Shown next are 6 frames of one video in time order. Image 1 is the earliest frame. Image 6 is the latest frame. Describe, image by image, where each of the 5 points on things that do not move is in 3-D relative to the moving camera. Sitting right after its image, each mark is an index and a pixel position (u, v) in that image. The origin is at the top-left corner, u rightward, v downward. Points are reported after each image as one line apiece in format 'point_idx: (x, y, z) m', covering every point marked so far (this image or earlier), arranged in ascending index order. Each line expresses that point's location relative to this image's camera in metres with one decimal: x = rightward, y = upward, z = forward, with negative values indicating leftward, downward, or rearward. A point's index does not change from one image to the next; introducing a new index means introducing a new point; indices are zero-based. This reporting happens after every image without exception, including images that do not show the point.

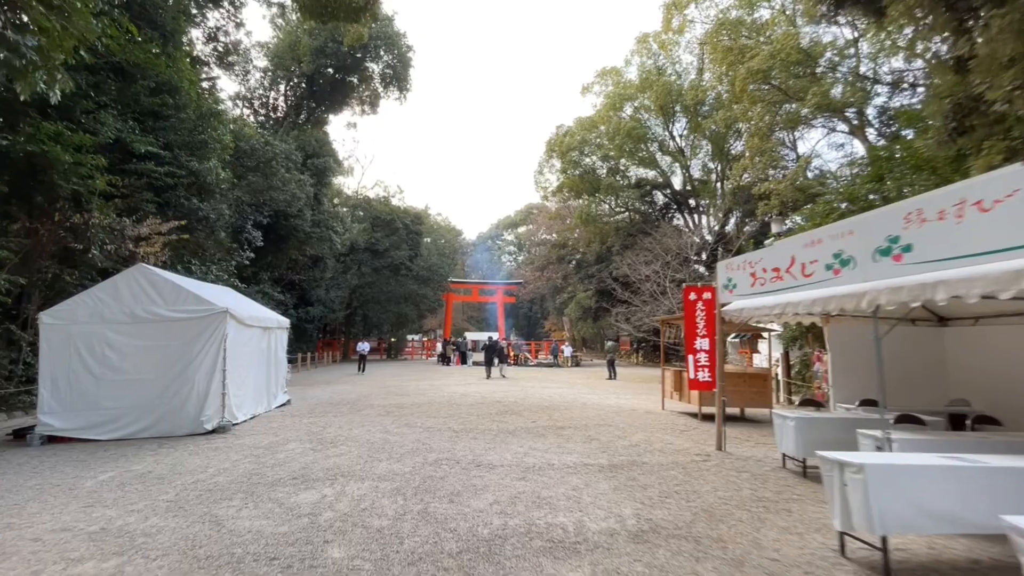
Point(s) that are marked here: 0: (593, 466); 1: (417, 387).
0: (+0.9, -2.0, +5.5) m
1: (-2.8, -3.0, +14.7) m
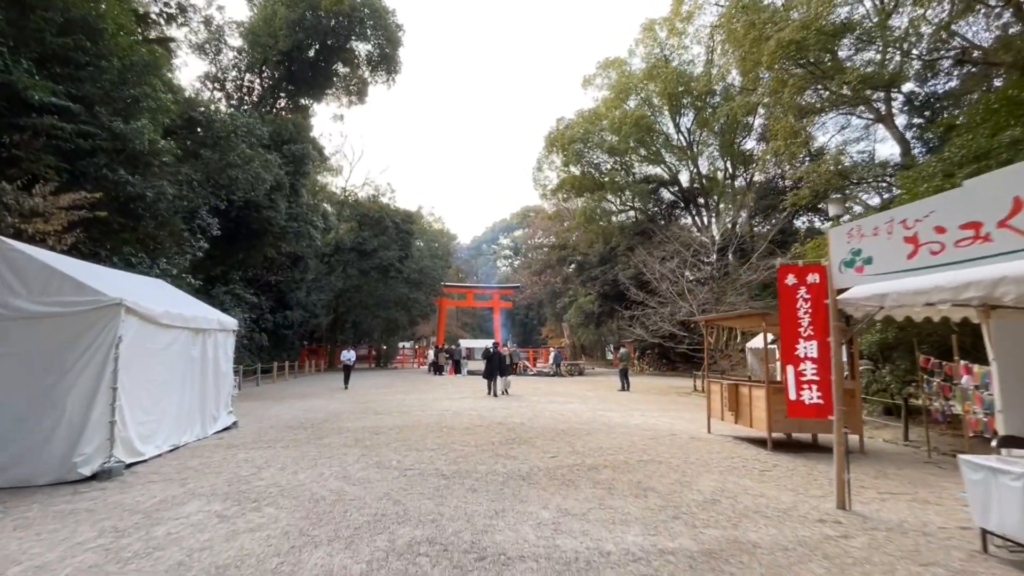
0: (+1.1, -1.8, +3.2) m
1: (-2.7, -3.0, +12.4) m
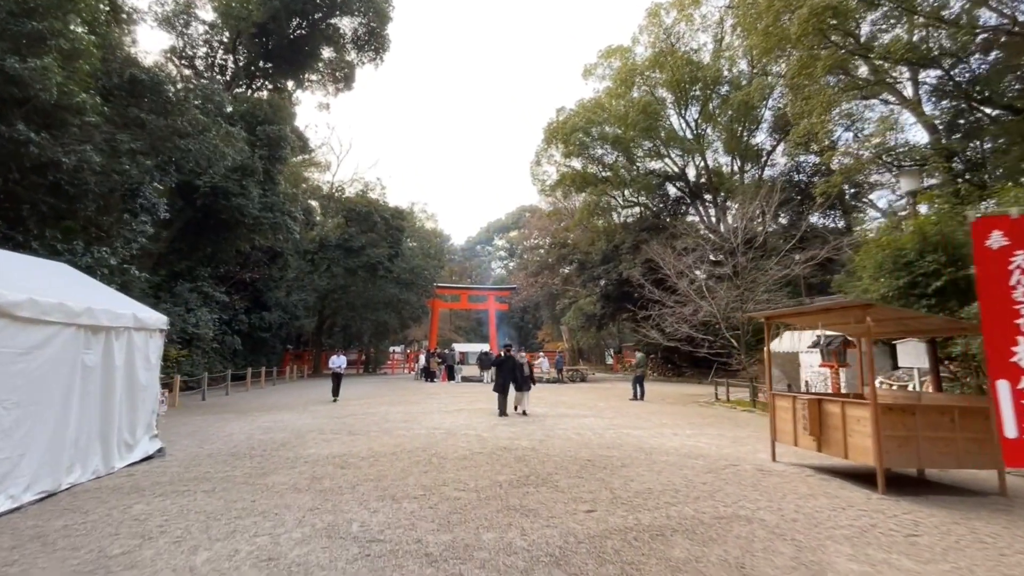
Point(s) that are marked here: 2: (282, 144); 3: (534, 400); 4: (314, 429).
0: (+1.3, -1.6, +1.3) m
1: (-2.7, -2.8, +10.4) m
2: (-8.7, +5.4, +18.3) m
3: (+0.6, -3.3, +14.4) m
4: (-3.8, -2.7, +9.3) m
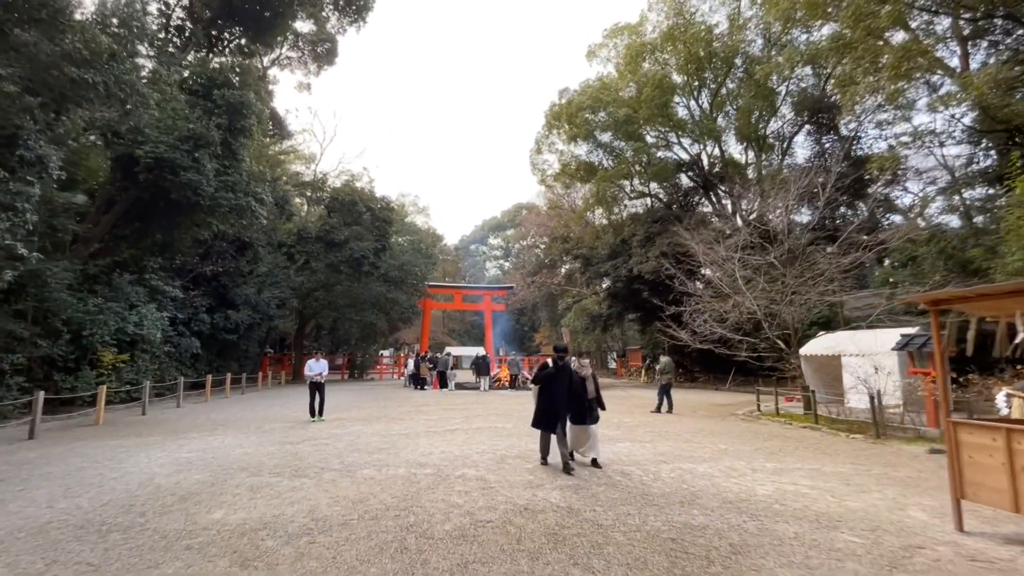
0: (+1.6, -1.2, -1.3) m
1: (-2.5, -2.5, +7.7) m
2: (-8.6, +5.7, +15.6) m
3: (+0.8, -3.1, +11.8) m
4: (-3.6, -2.4, +6.6) m
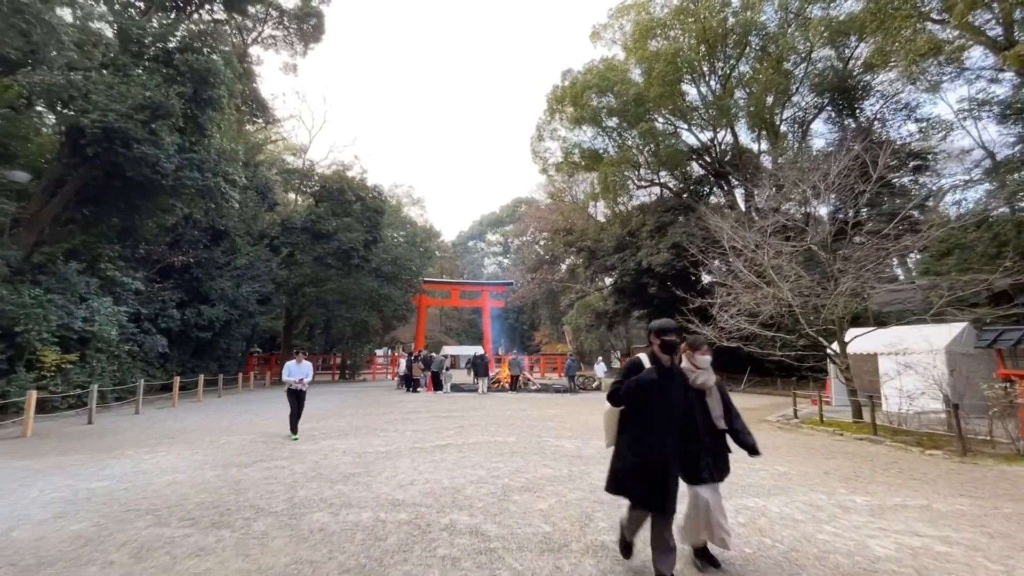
0: (+1.7, -1.0, -3.0) m
1: (-2.4, -2.3, +6.0) m
2: (-8.6, +5.9, +13.9) m
3: (+0.8, -2.8, +10.1) m
4: (-3.5, -2.1, +4.9) m
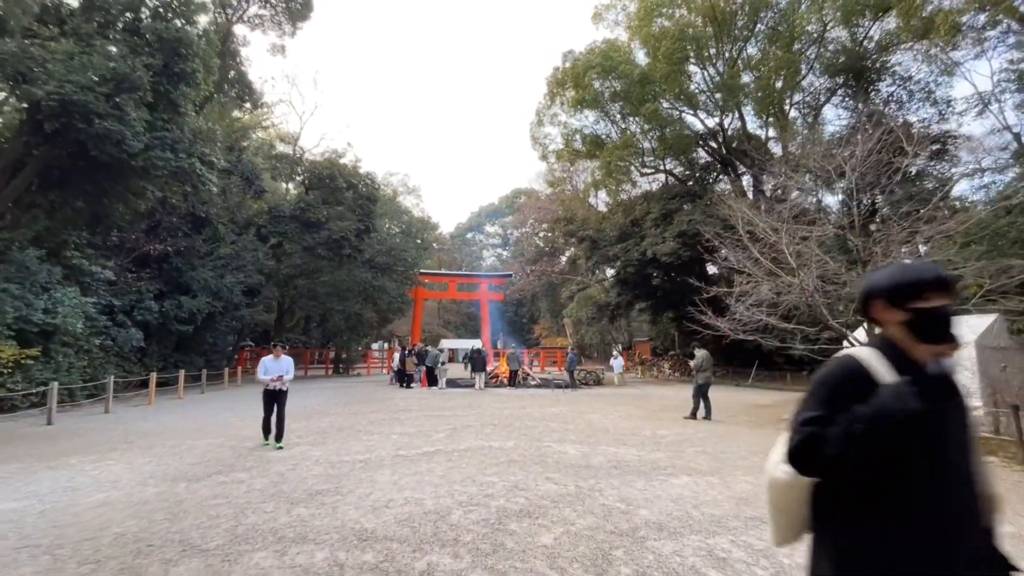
0: (+1.7, -0.9, -4.0) m
1: (-2.4, -2.1, +5.0) m
2: (-8.6, +6.2, +12.8) m
3: (+0.8, -2.6, +9.2) m
4: (-3.5, -2.0, +3.9) m
